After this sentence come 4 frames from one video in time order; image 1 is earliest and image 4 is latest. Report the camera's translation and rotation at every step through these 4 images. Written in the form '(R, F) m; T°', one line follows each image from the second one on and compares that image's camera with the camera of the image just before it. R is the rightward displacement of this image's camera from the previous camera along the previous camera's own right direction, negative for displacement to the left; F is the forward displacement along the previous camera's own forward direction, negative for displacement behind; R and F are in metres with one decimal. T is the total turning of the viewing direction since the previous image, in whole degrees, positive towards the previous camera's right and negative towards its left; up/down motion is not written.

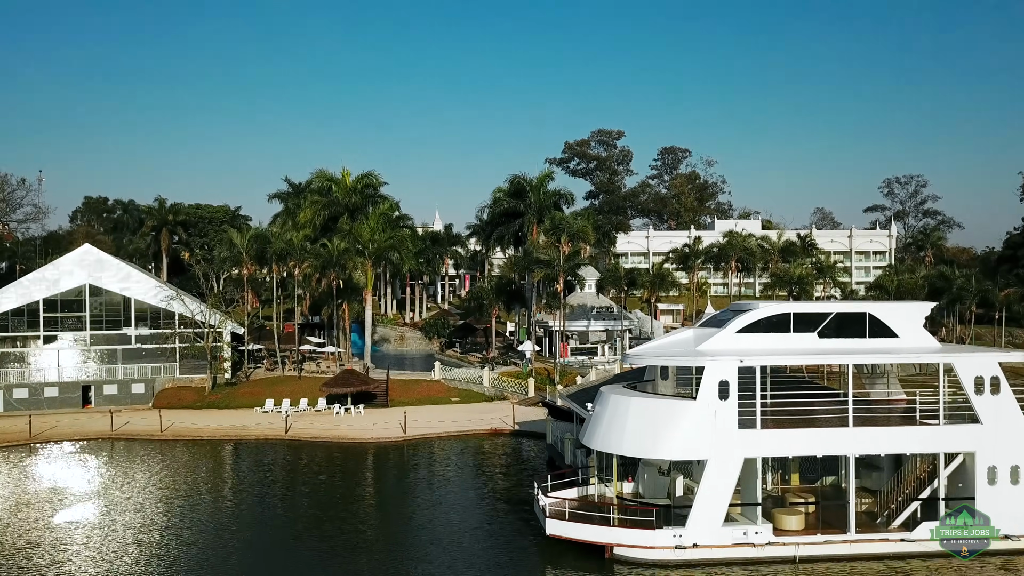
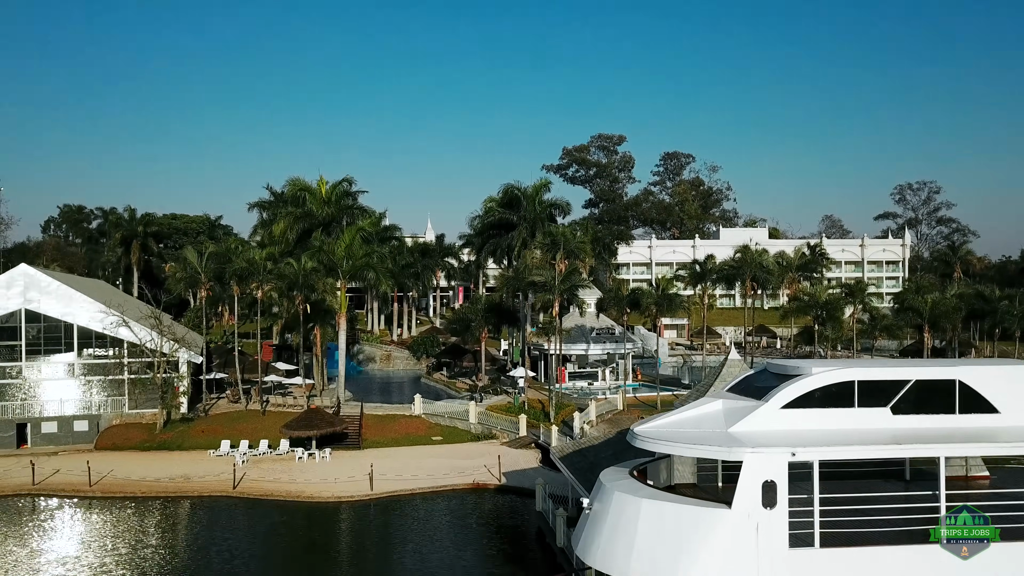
(+0.6, +5.0) m; 0°
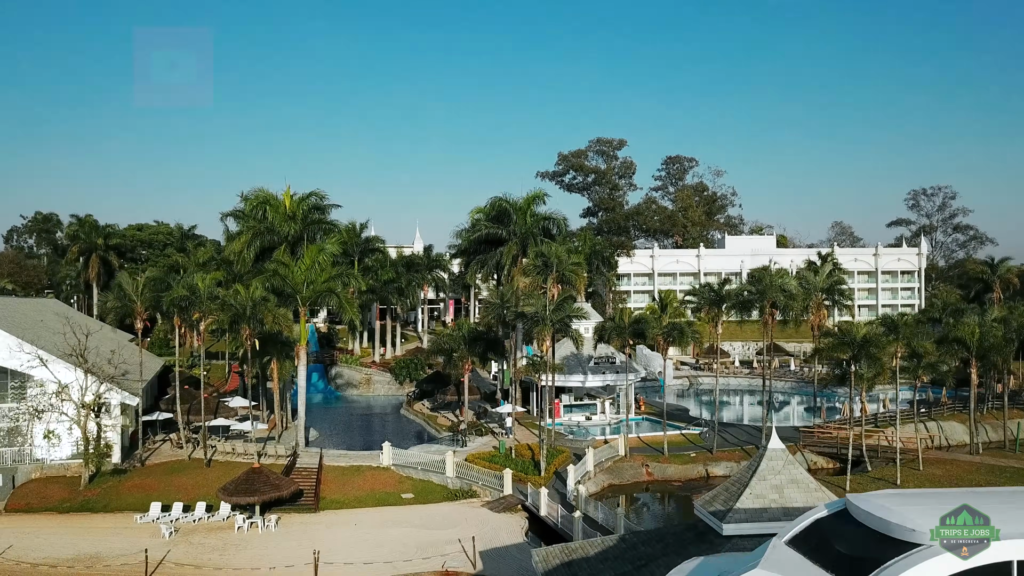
(+0.8, +5.8) m; 0°
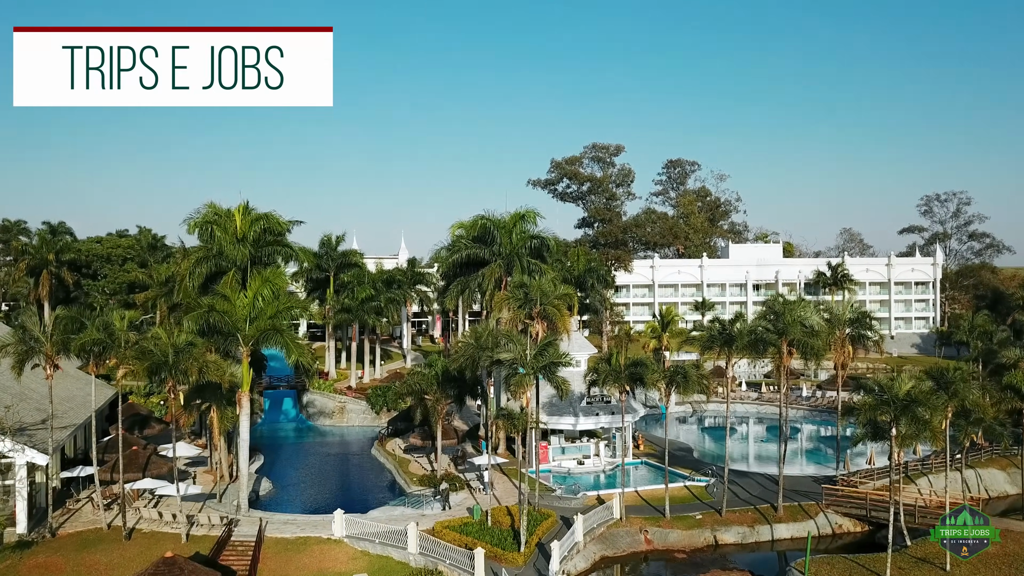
(+1.1, +5.5) m; 0°
